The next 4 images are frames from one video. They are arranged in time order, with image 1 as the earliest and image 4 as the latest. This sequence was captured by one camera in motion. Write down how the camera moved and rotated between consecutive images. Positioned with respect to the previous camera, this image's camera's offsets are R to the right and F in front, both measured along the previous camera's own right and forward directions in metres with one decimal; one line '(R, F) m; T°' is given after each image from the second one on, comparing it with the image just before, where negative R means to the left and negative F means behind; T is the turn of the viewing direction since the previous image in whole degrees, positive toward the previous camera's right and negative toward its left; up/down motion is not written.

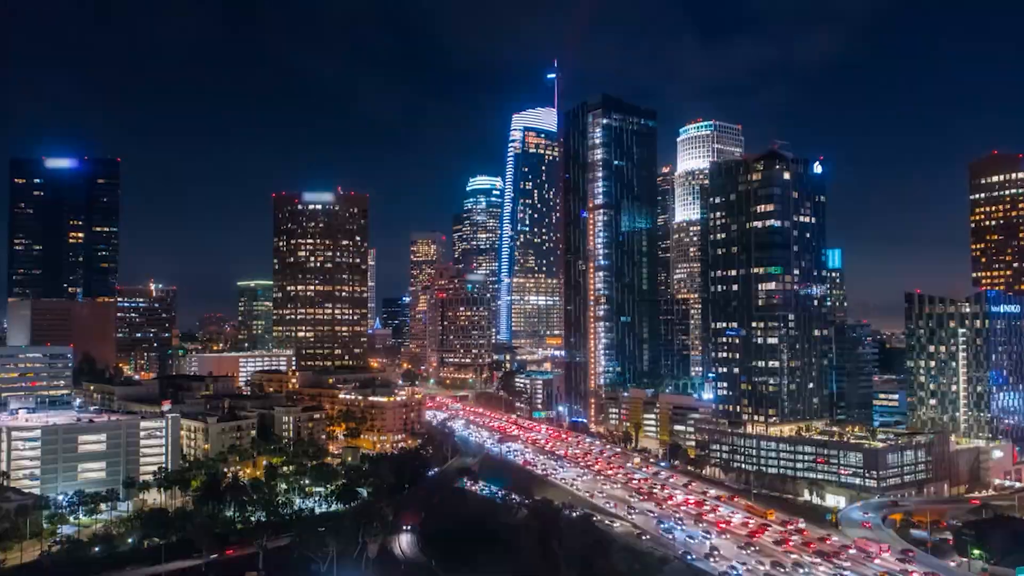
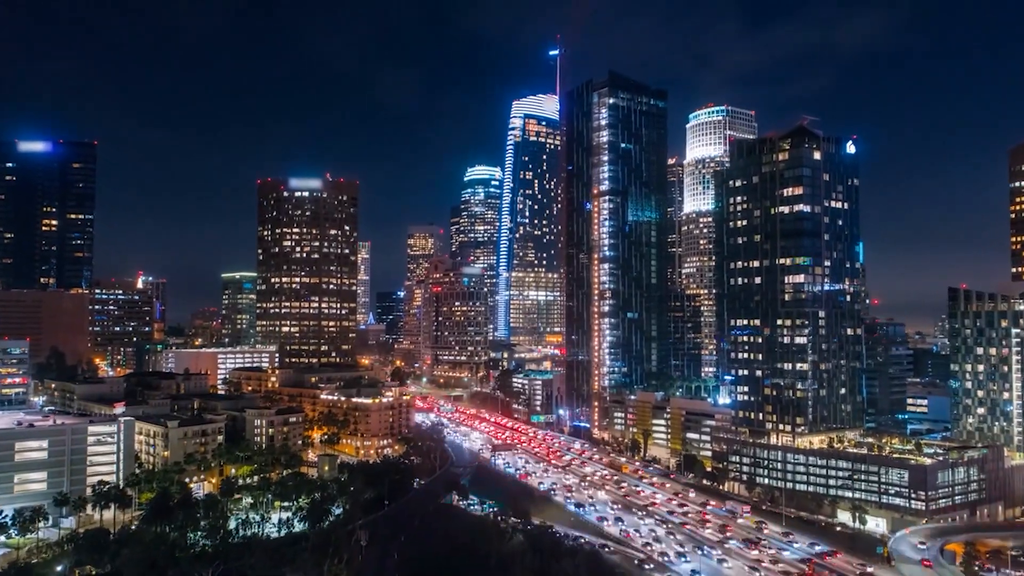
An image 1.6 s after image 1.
(+0.5, +13.8) m; 0°
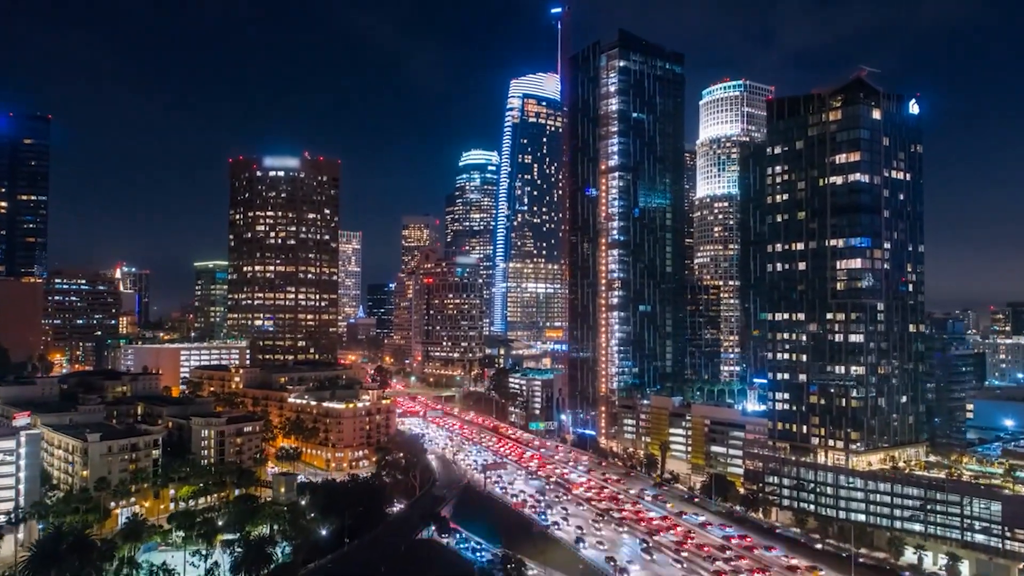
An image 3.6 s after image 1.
(+0.5, +20.1) m; 0°
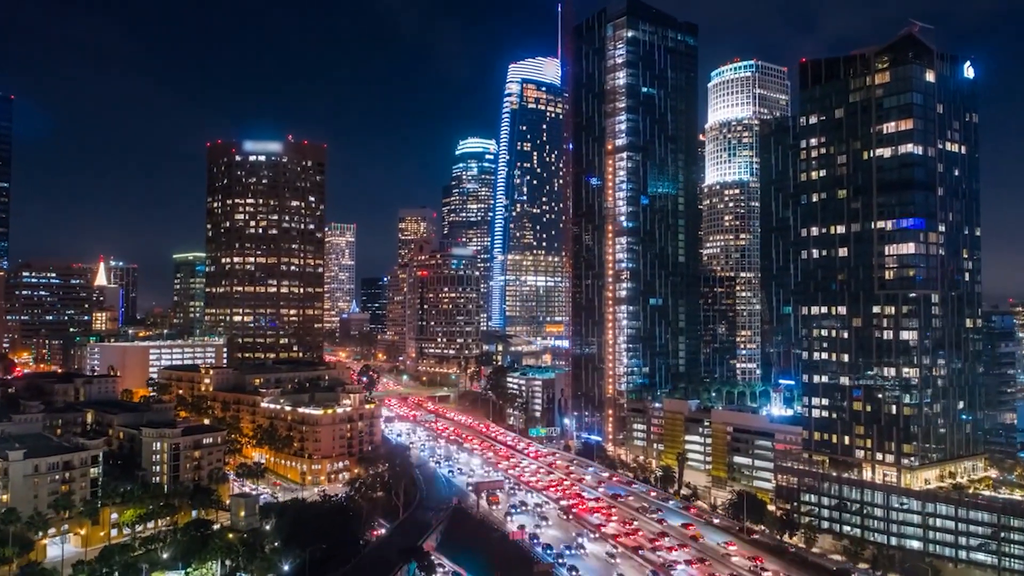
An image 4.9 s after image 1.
(+0.3, +13.2) m; 0°
